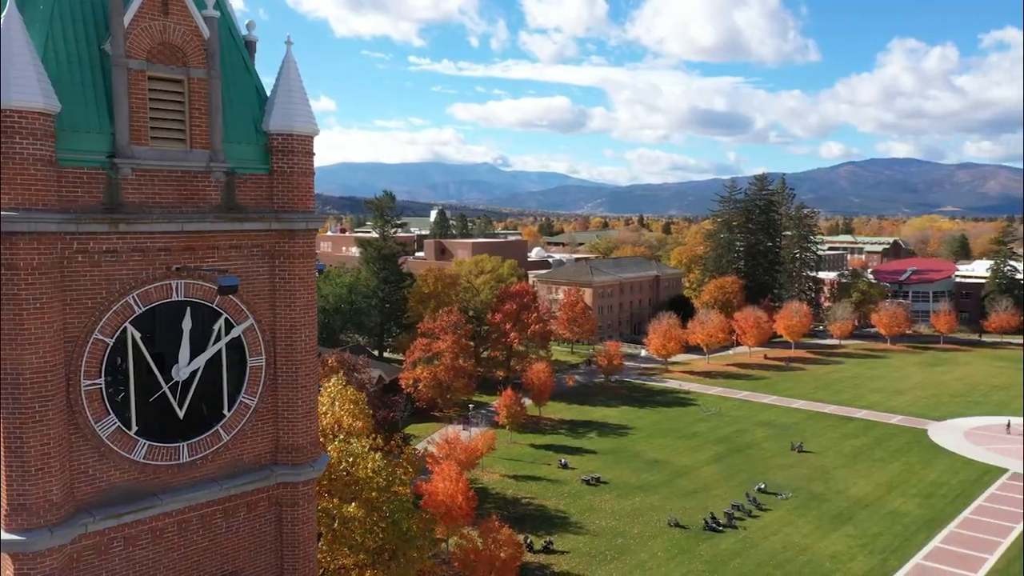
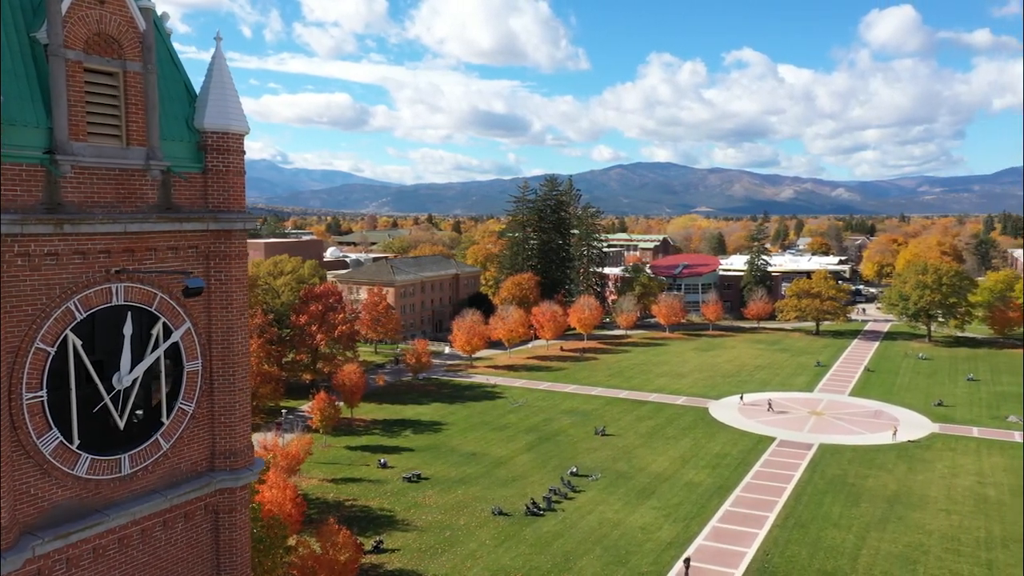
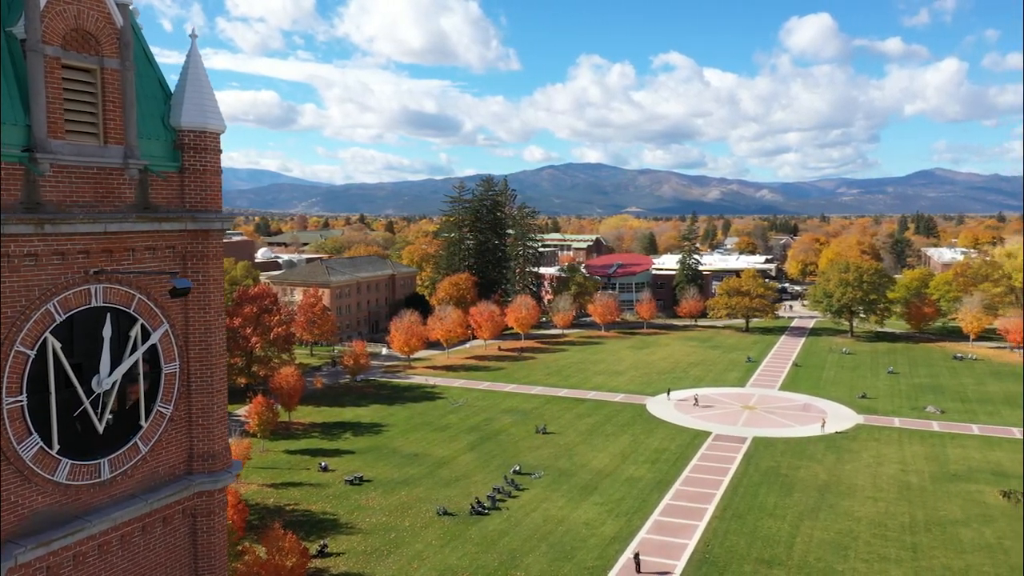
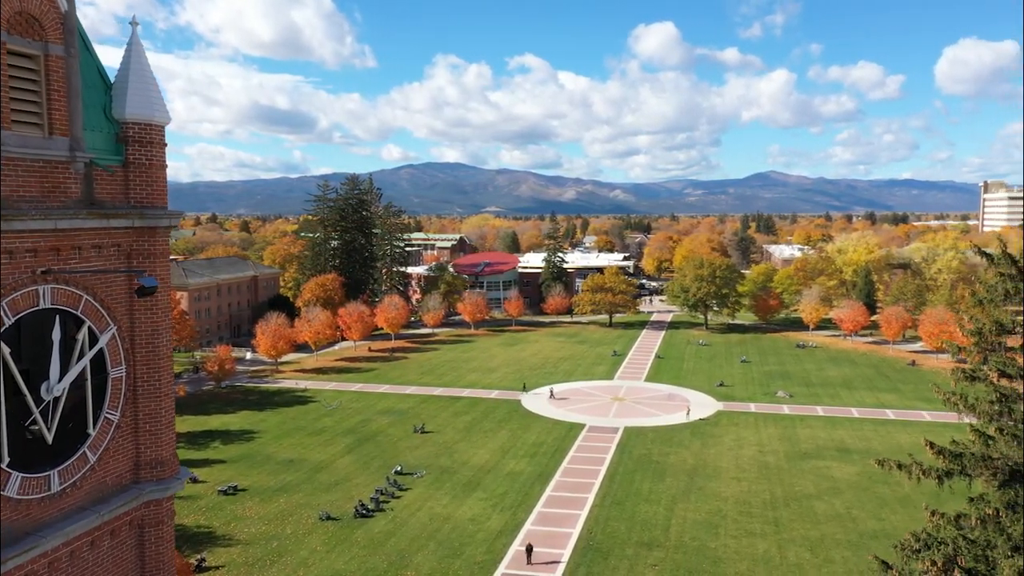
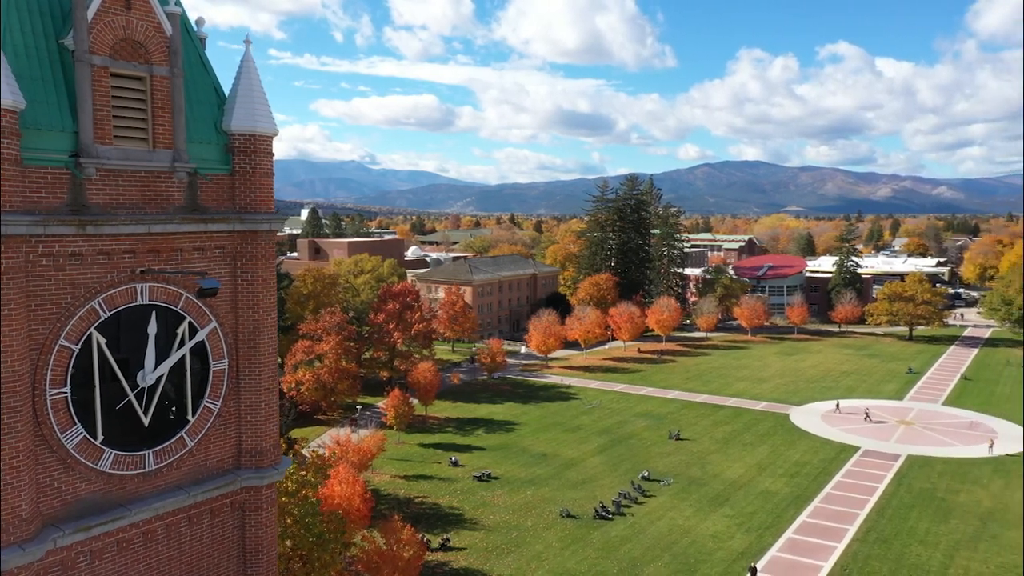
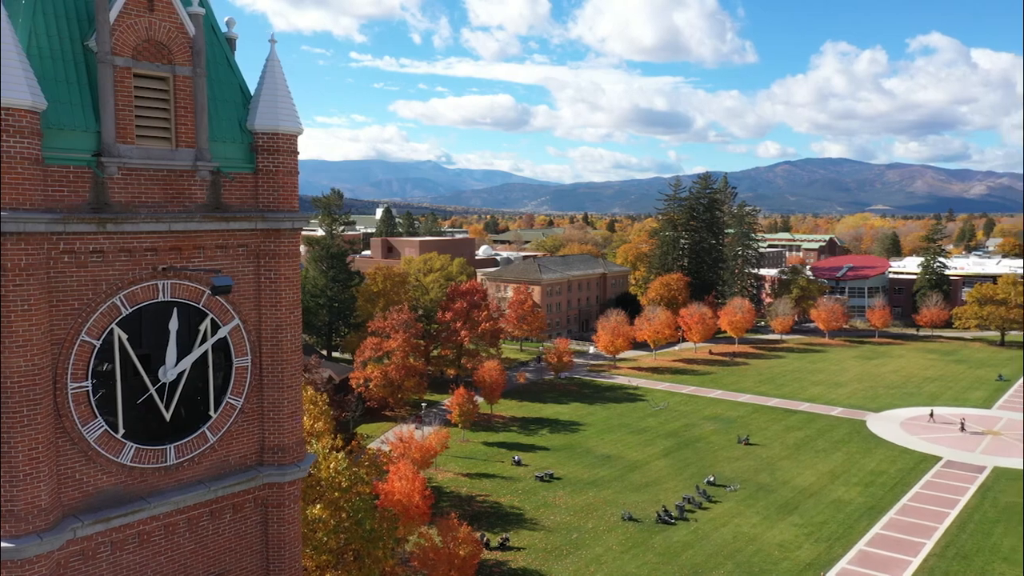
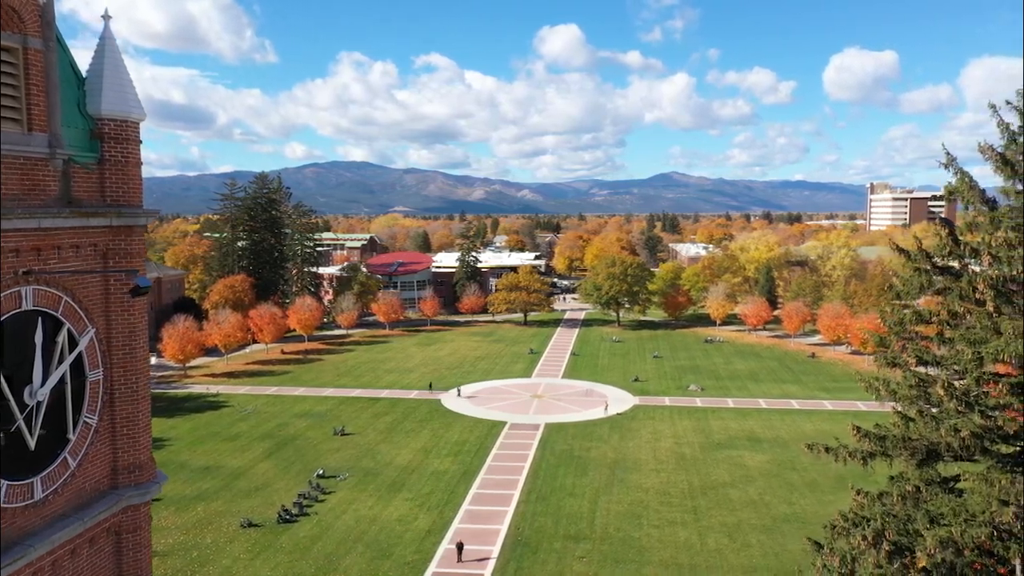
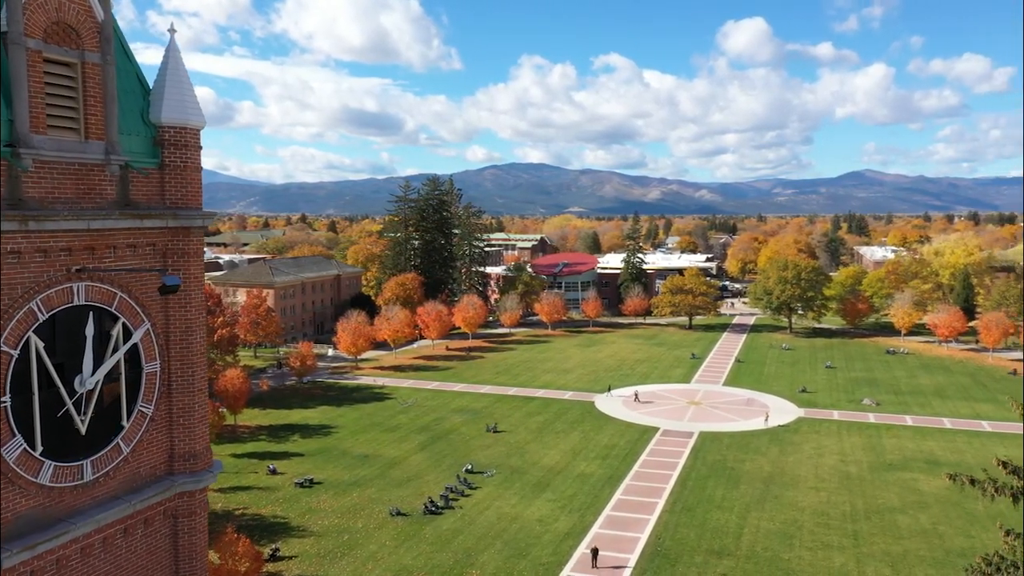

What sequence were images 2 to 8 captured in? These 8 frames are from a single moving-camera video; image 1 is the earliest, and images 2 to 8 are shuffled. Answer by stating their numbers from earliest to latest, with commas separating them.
6, 5, 2, 3, 8, 4, 7
